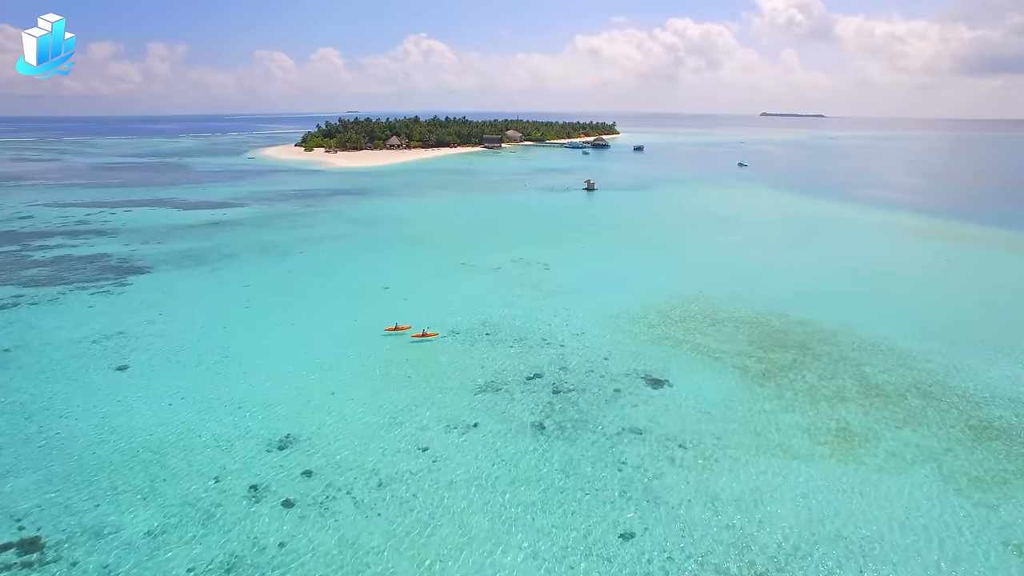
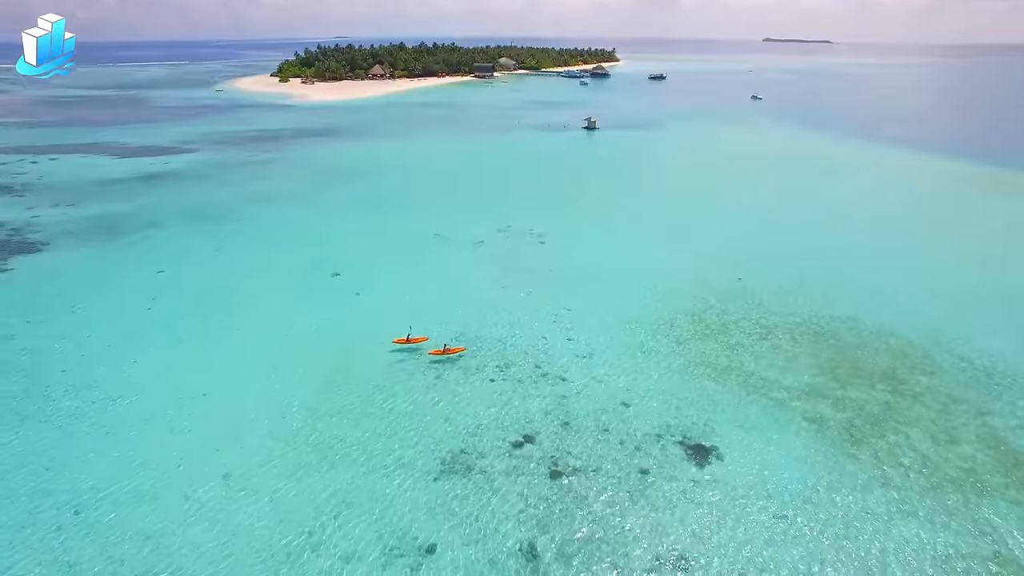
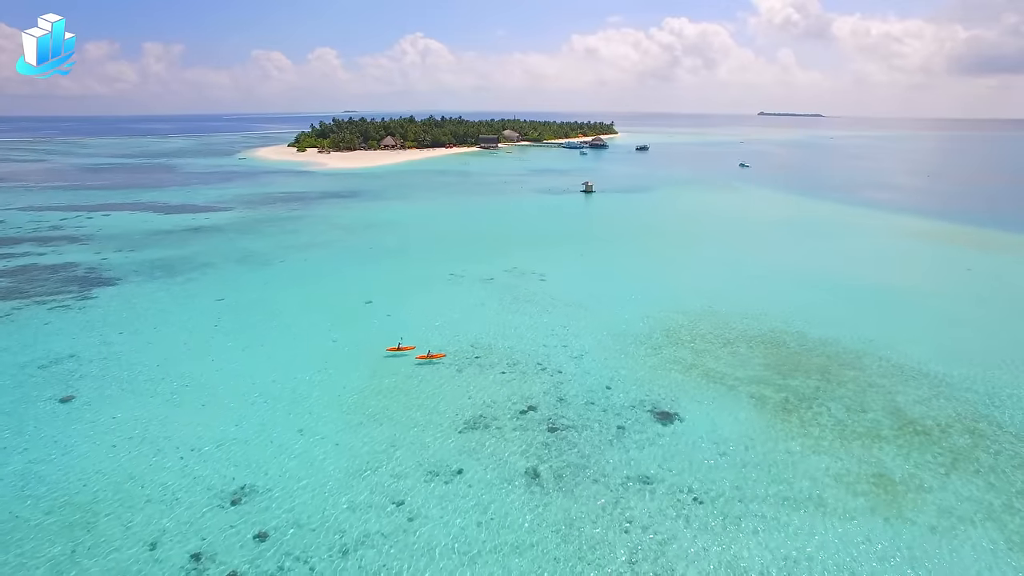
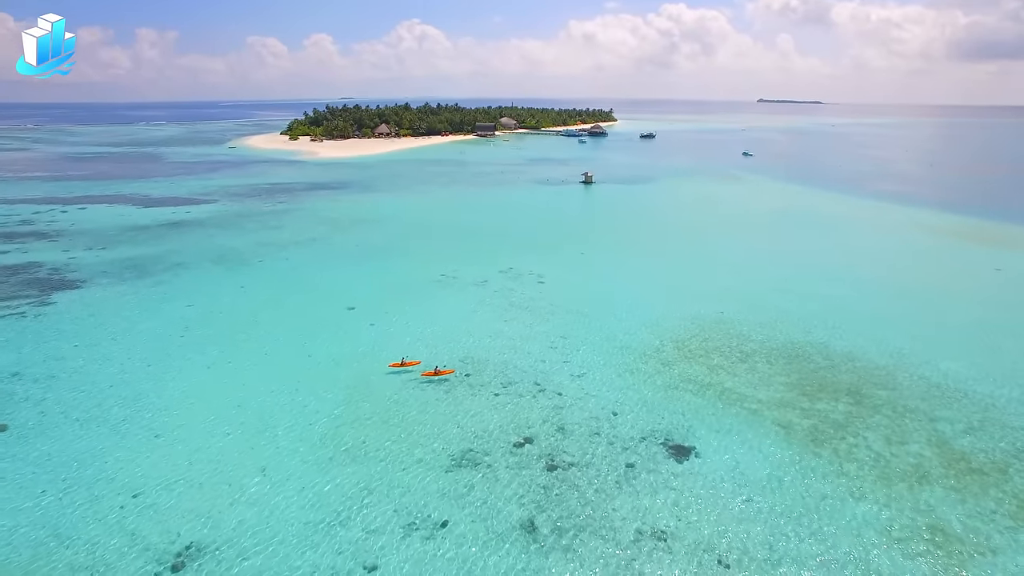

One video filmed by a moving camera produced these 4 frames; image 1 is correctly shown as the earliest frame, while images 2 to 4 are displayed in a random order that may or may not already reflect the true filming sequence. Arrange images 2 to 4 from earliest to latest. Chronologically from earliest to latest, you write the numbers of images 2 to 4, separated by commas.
3, 4, 2
